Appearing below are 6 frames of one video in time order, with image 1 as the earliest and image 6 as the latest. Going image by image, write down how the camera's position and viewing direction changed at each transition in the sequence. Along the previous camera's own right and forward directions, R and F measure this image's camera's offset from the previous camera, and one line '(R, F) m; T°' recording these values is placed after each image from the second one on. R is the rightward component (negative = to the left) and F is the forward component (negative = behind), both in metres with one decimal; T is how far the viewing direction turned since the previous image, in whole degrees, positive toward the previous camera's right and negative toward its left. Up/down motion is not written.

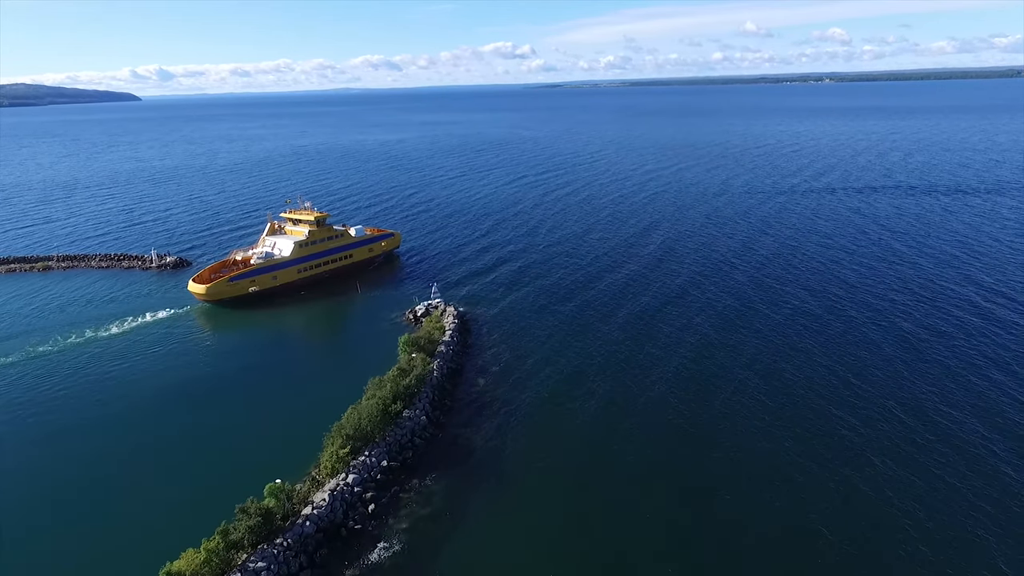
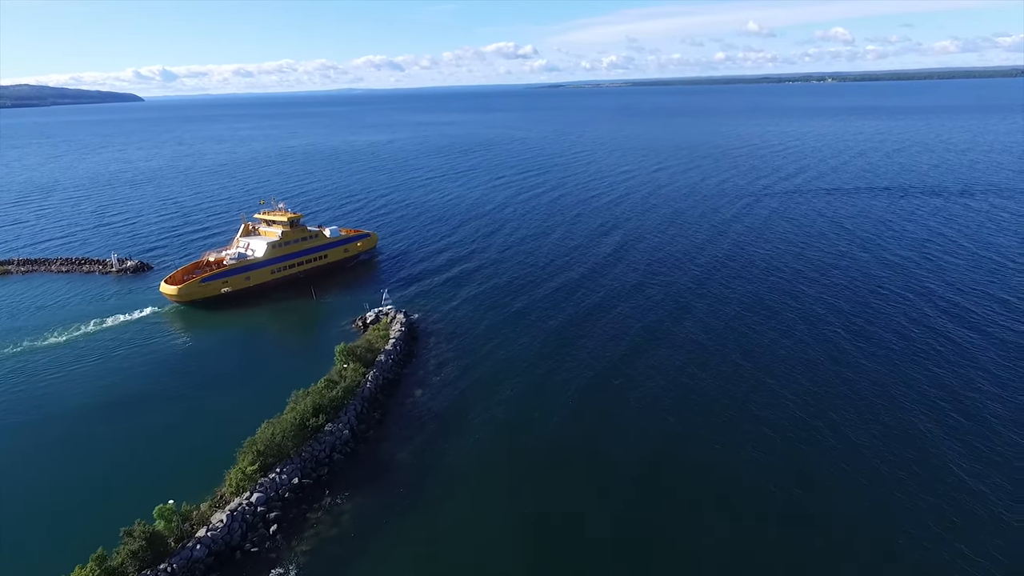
(+5.8, +1.2) m; -1°
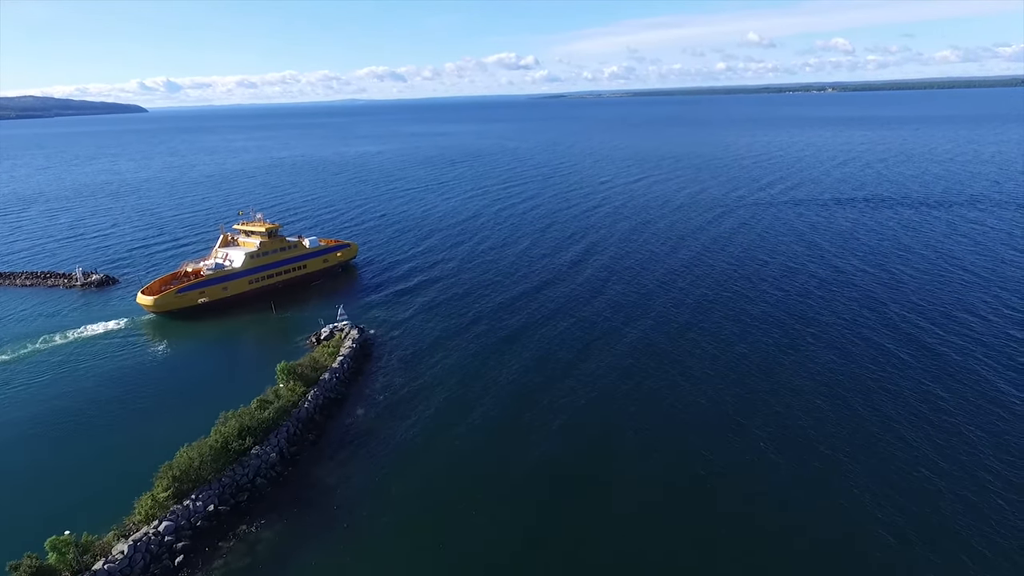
(+5.1, +1.1) m; -1°
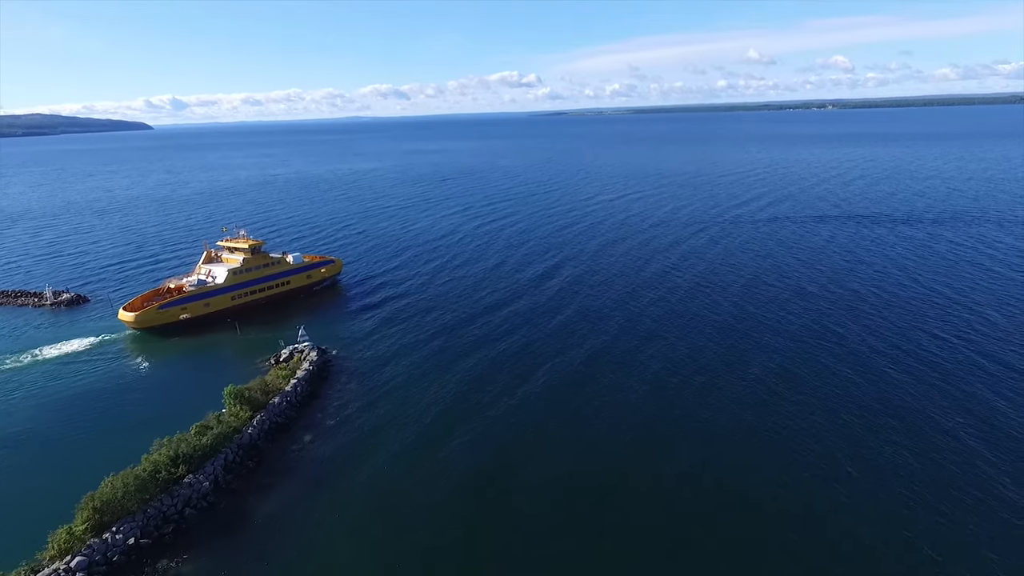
(+4.3, +1.2) m; -1°
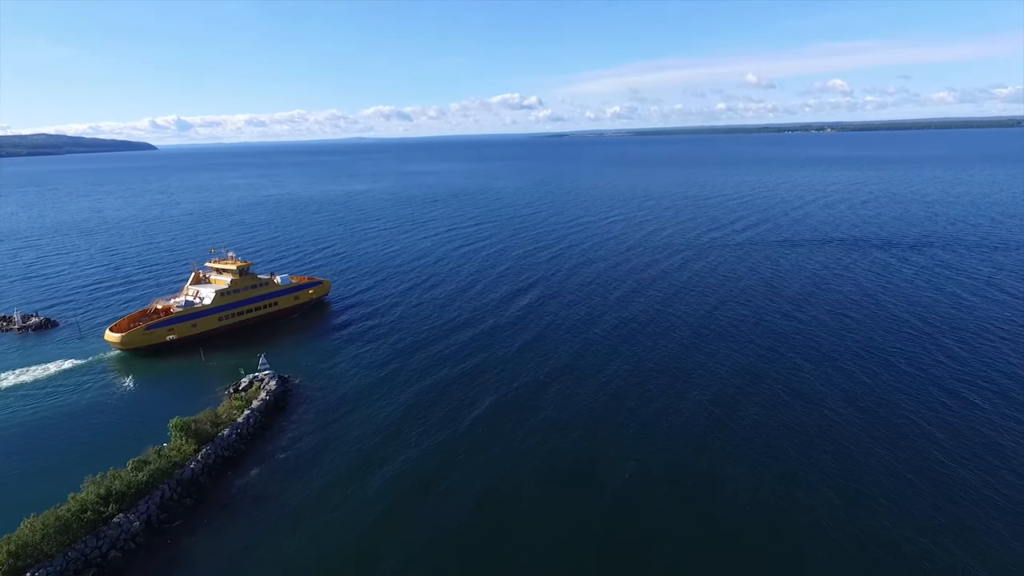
(+3.7, +1.3) m; -1°
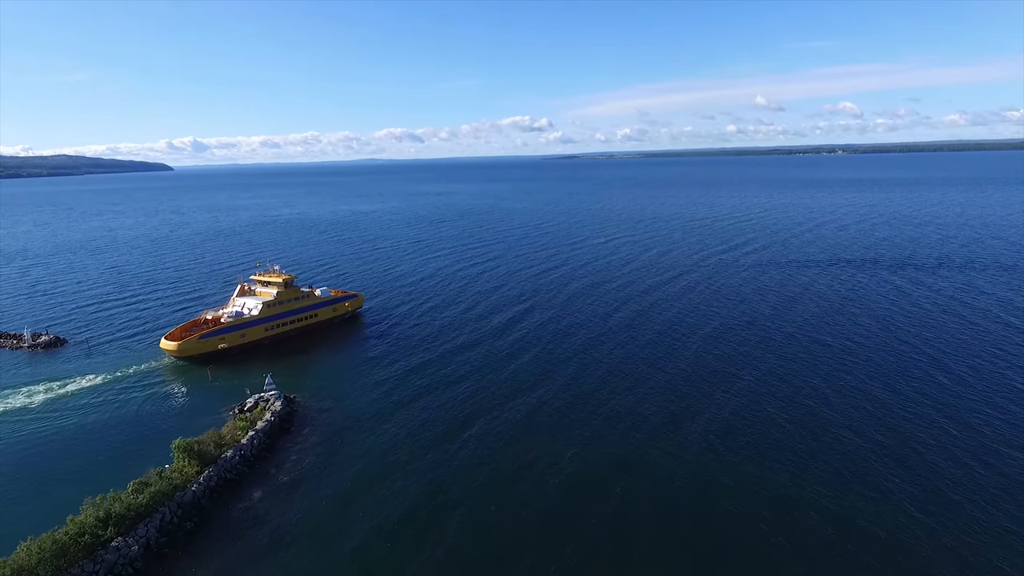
(+0.1, +0.6) m; -1°
